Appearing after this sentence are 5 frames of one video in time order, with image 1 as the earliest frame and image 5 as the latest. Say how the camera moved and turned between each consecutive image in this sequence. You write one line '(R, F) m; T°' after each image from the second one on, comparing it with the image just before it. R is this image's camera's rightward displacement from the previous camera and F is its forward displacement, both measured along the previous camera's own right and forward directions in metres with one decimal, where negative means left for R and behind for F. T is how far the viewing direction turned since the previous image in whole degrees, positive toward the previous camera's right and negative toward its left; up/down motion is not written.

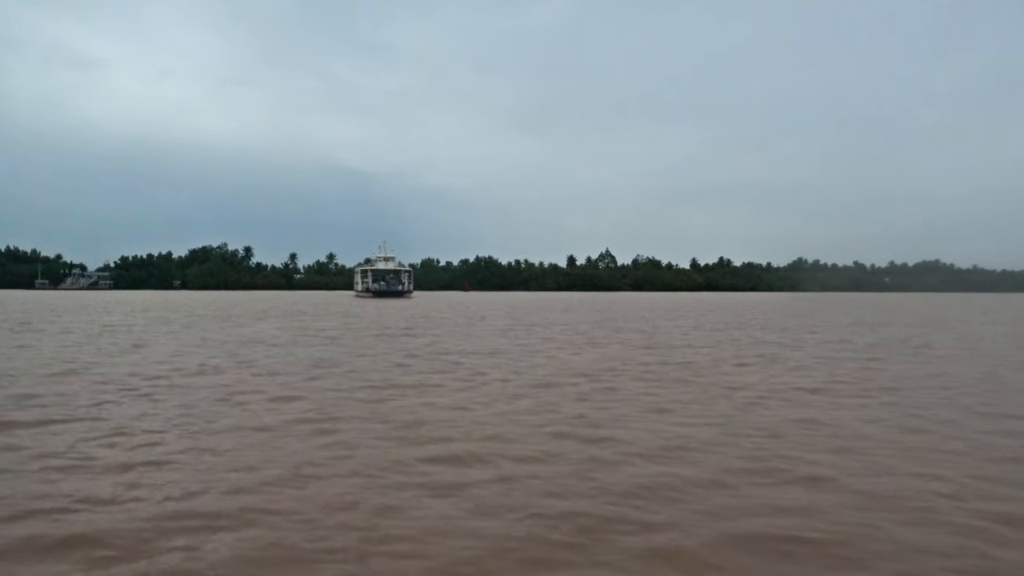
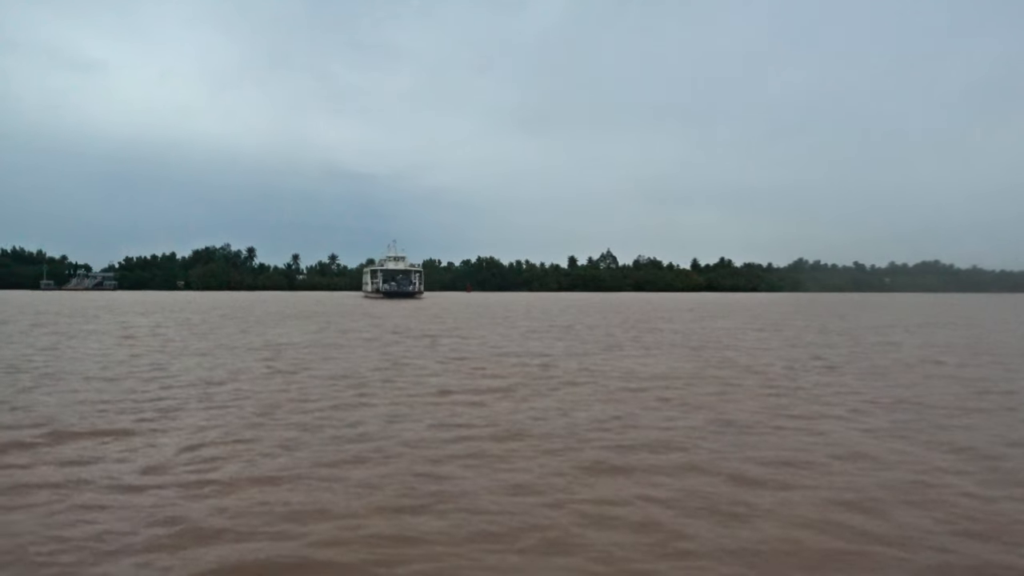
(-0.7, -0.2) m; +1°
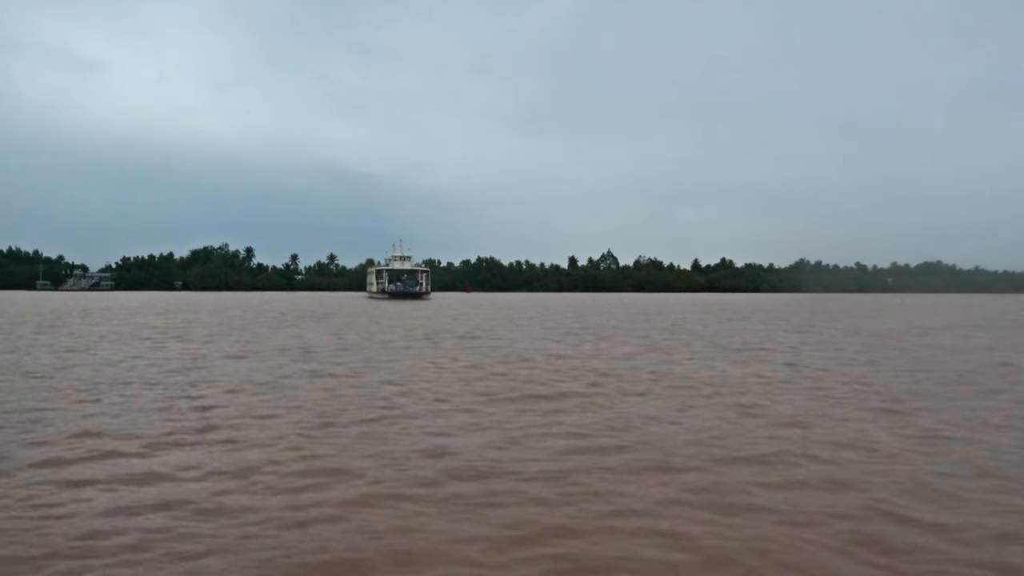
(-0.7, +0.2) m; +1°
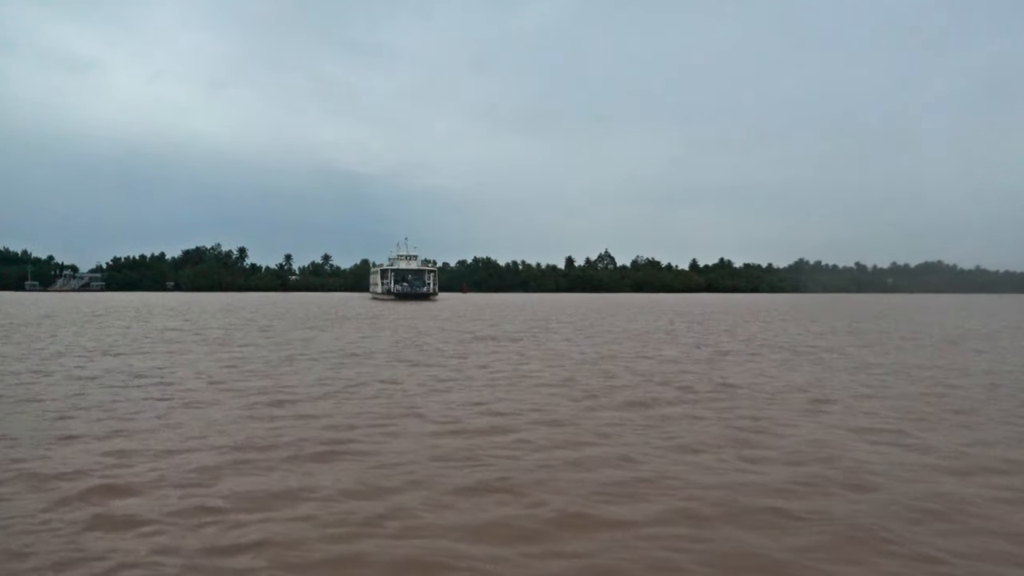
(-1.1, +0.4) m; +2°
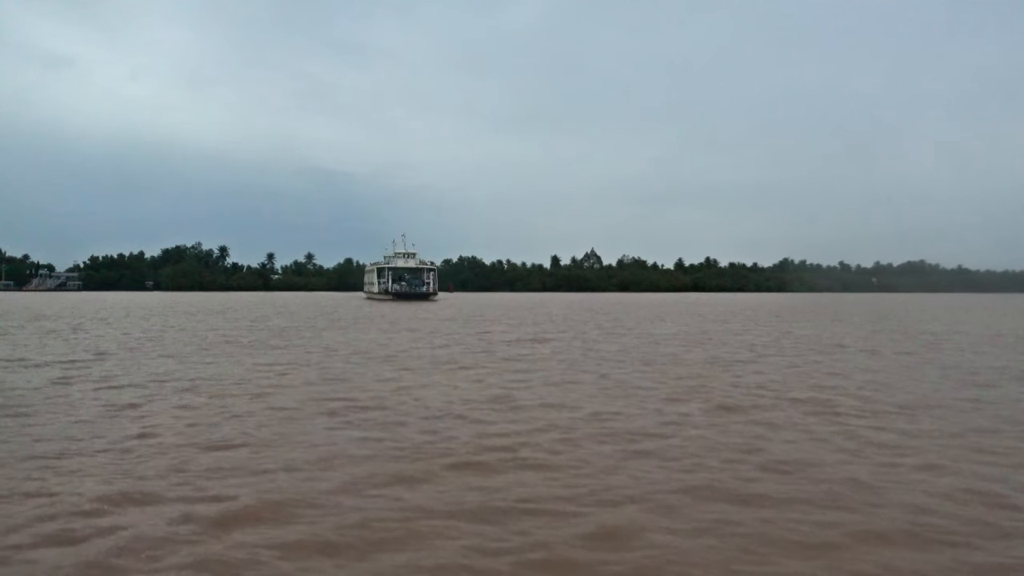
(-1.5, +0.4) m; +3°
